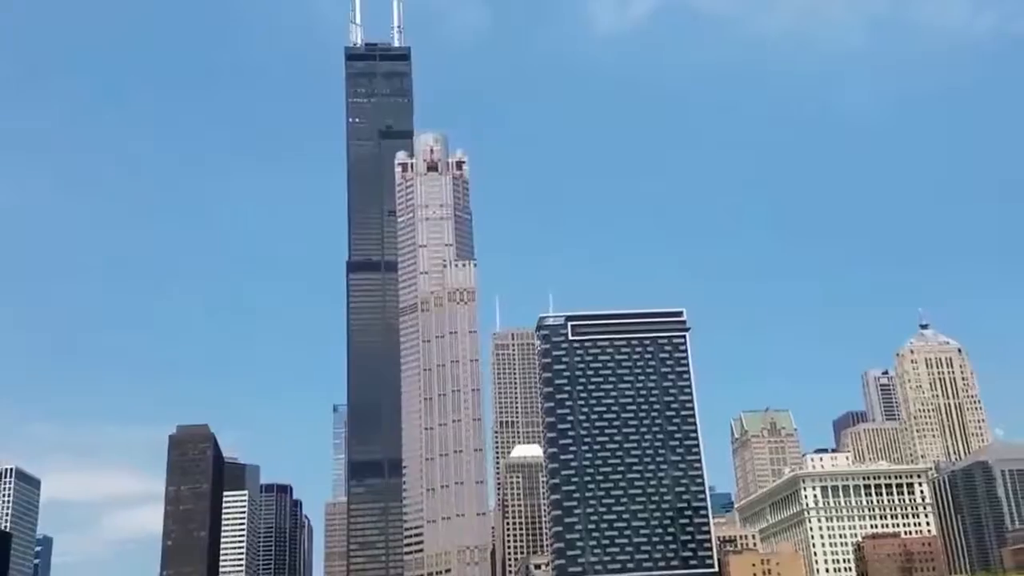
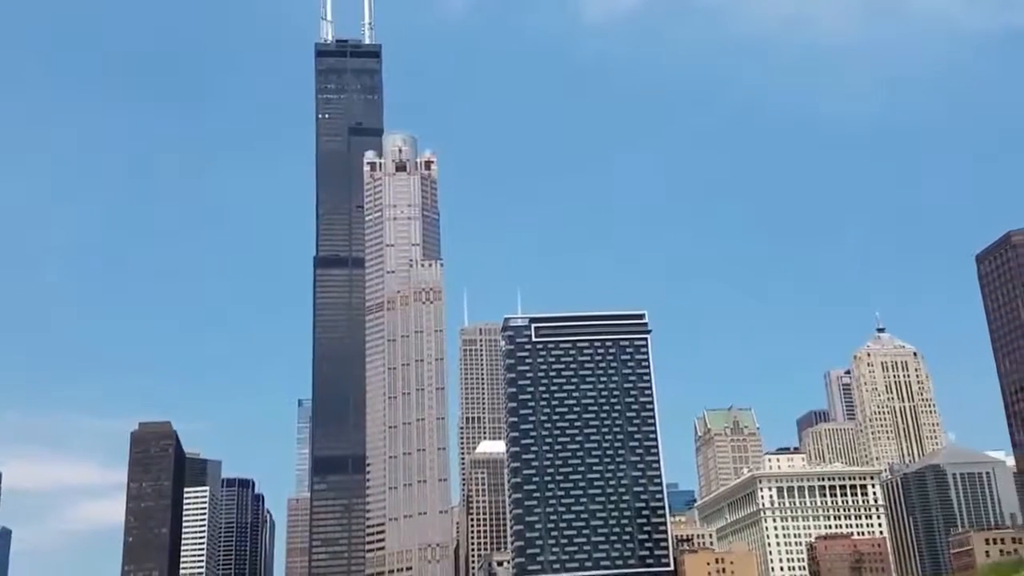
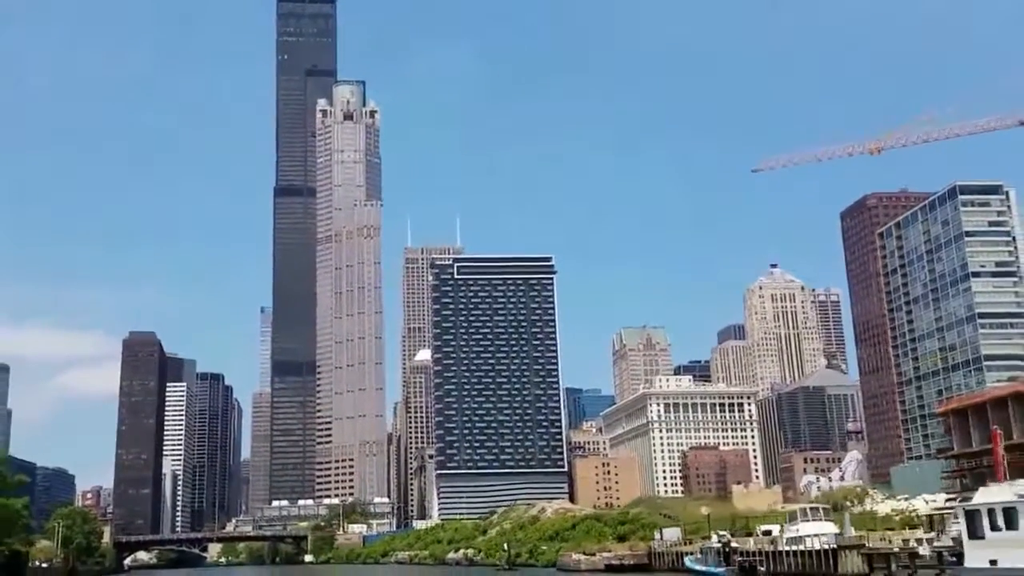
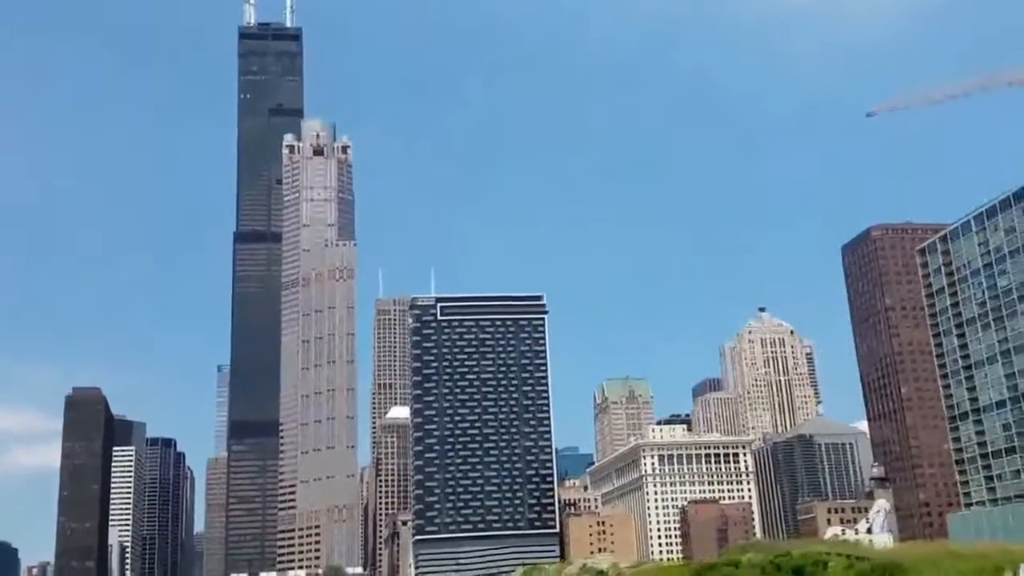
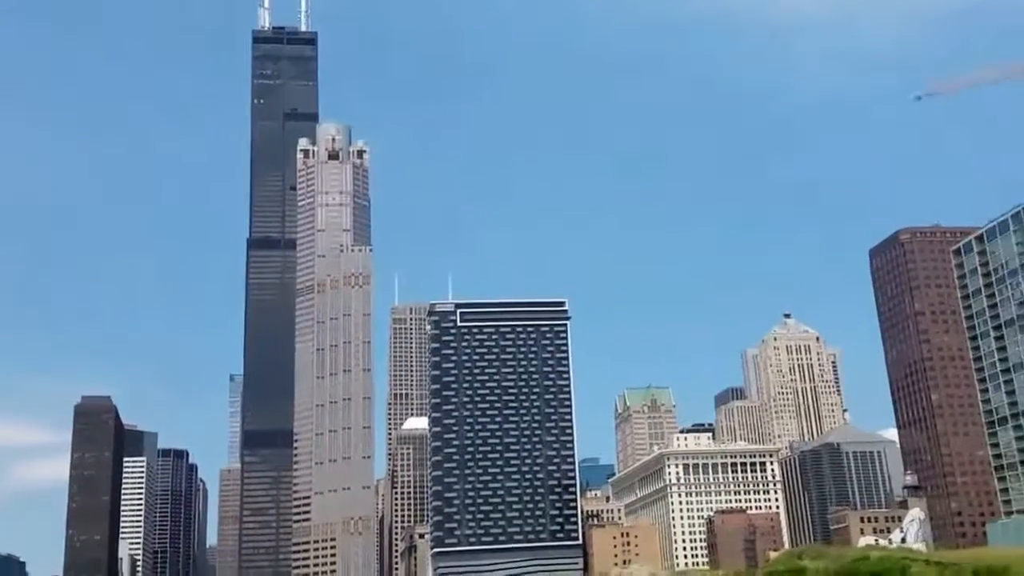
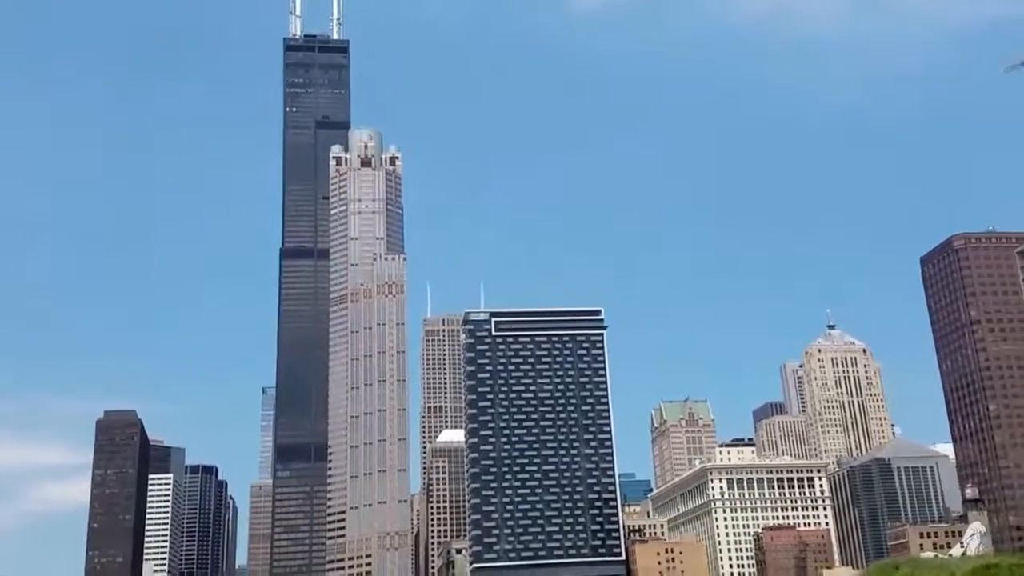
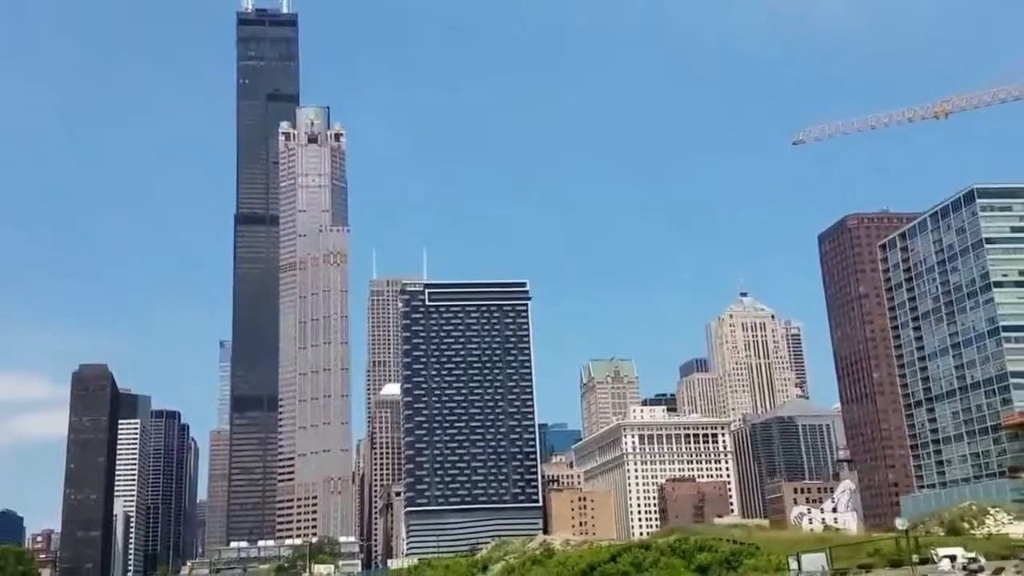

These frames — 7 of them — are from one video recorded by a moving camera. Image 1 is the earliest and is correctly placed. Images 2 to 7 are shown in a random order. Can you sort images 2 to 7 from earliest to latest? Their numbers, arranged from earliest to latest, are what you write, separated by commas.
2, 6, 5, 4, 7, 3
